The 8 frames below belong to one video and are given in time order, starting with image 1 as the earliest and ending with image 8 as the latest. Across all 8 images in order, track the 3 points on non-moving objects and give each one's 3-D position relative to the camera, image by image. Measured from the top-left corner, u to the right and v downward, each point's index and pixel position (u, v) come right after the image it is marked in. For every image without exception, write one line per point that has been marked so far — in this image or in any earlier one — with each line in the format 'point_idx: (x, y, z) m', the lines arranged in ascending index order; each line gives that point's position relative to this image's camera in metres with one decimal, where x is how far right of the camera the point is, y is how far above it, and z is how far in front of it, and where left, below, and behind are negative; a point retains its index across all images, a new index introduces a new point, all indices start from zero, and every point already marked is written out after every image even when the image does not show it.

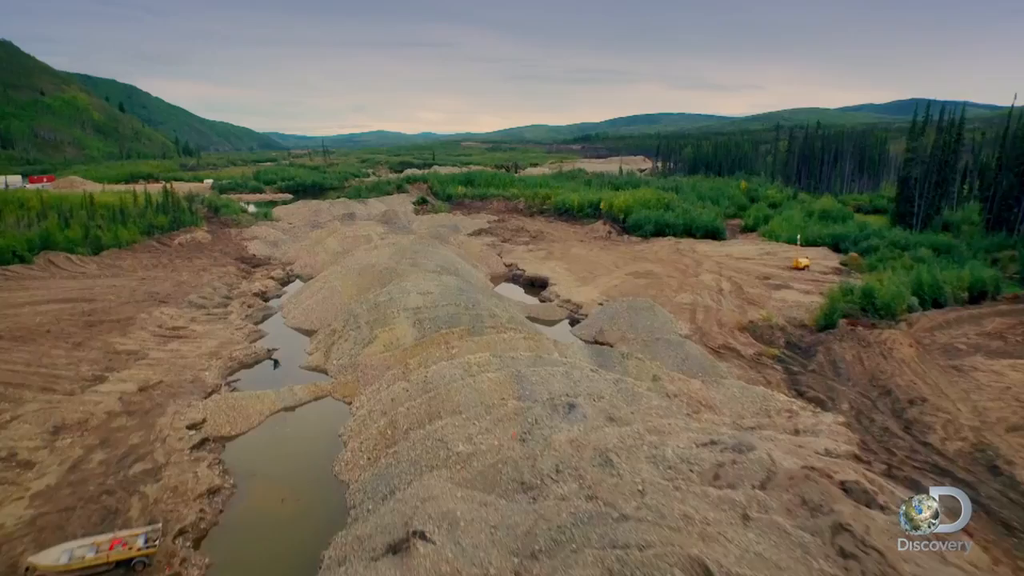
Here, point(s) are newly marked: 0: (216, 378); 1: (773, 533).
0: (-8.3, -2.4, +18.8) m
1: (+3.6, -3.3, +9.4) m
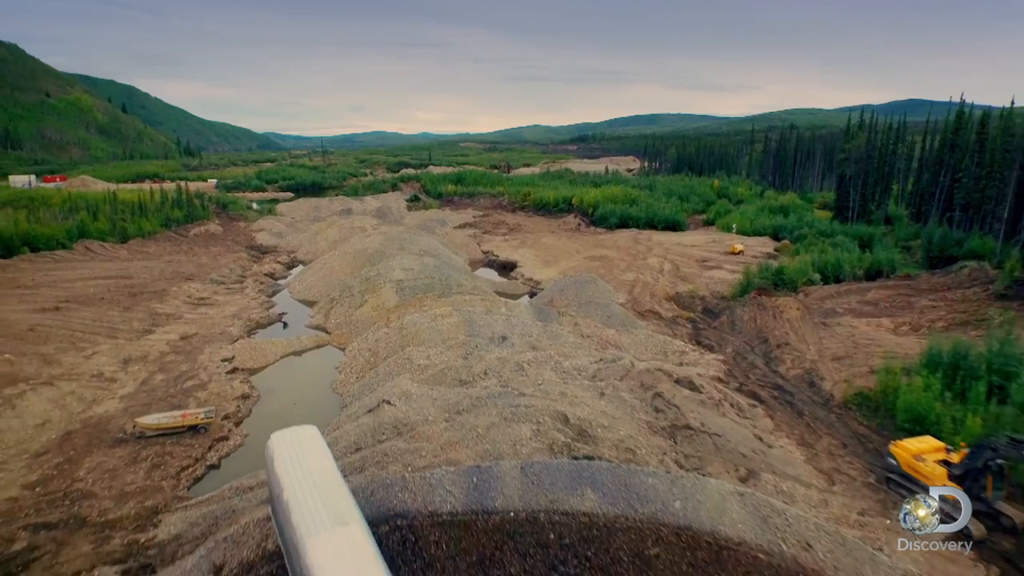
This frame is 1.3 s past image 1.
0: (-9.7, -1.5, +23.9) m
1: (+2.2, -2.3, +14.5) m
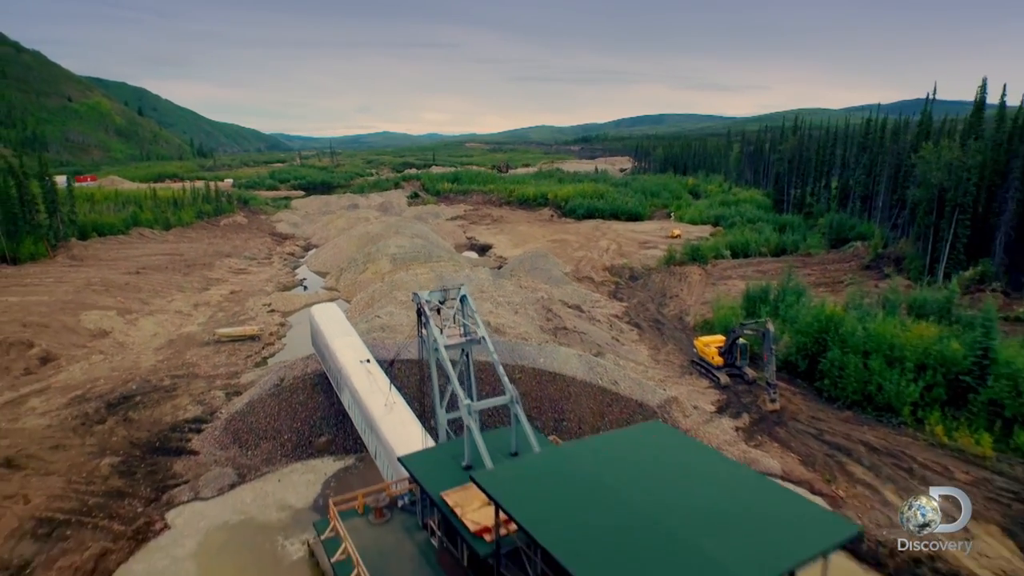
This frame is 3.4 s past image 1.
0: (-11.3, 0.0, +32.0) m
1: (+0.5, -0.9, +22.4) m
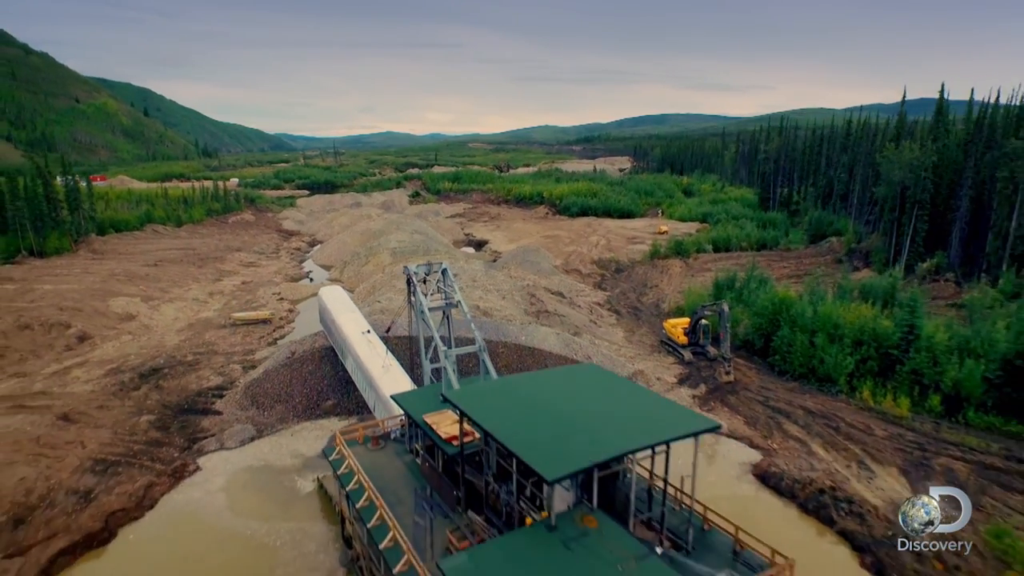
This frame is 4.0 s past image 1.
0: (-11.8, +0.4, +34.3) m
1: (0.0, -0.4, +24.7) m
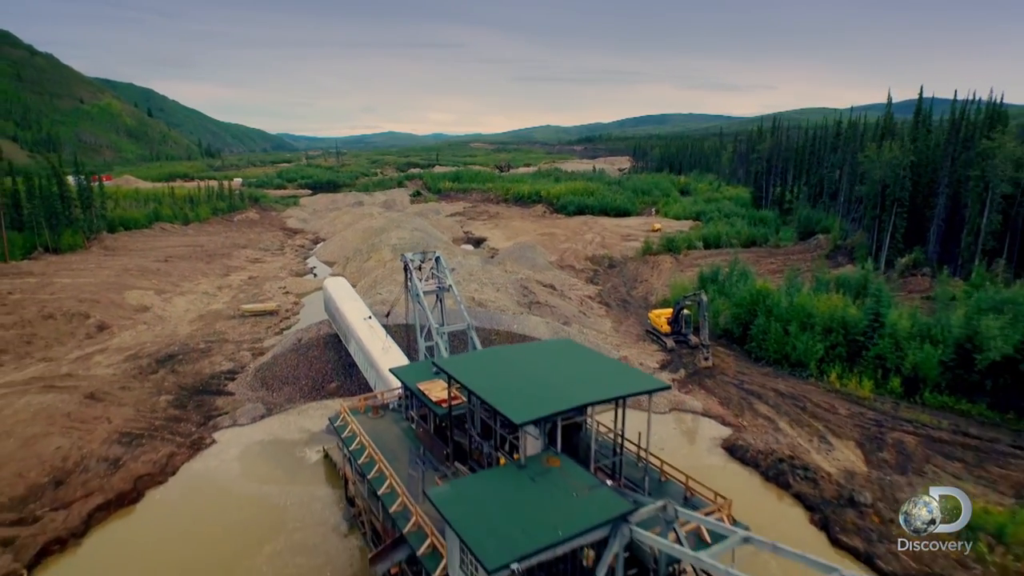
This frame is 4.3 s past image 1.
0: (-12.0, +0.7, +35.7) m
1: (-0.2, -0.1, +26.1) m
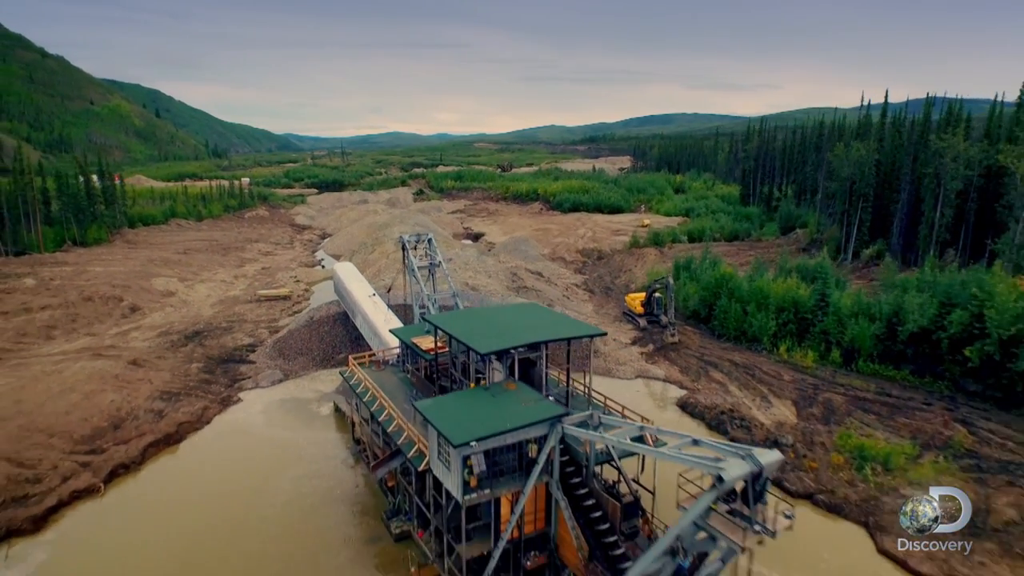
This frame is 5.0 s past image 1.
0: (-12.3, +1.2, +38.4) m
1: (-0.6, +0.4, +28.8) m
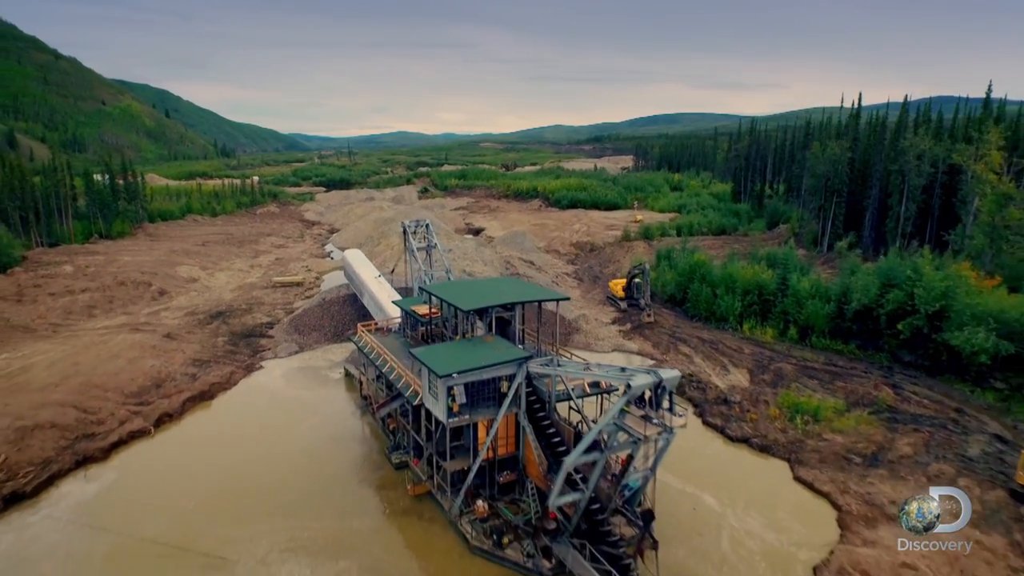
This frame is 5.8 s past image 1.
0: (-12.5, +1.9, +41.1) m
1: (-0.9, +1.0, +31.3) m
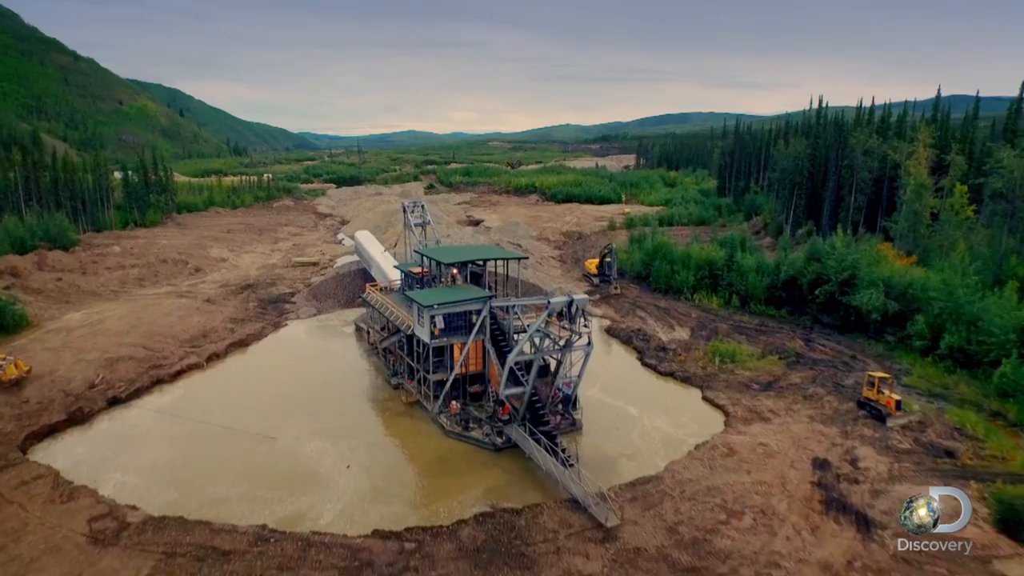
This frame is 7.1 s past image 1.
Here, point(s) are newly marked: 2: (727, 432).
0: (-12.9, +3.0, +45.6) m
1: (-1.4, +2.1, +35.6) m
2: (+5.1, -3.5, +16.3) m
